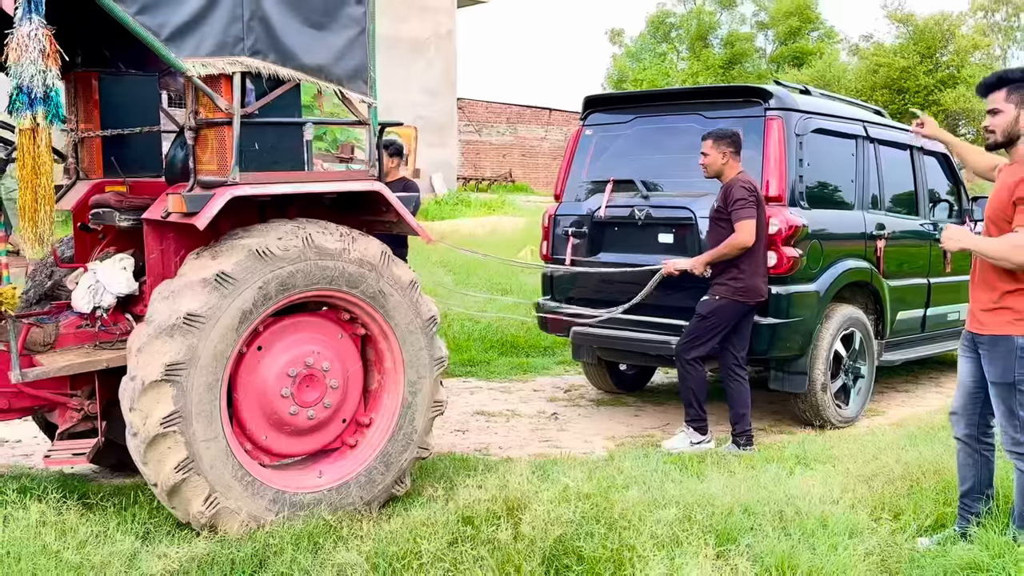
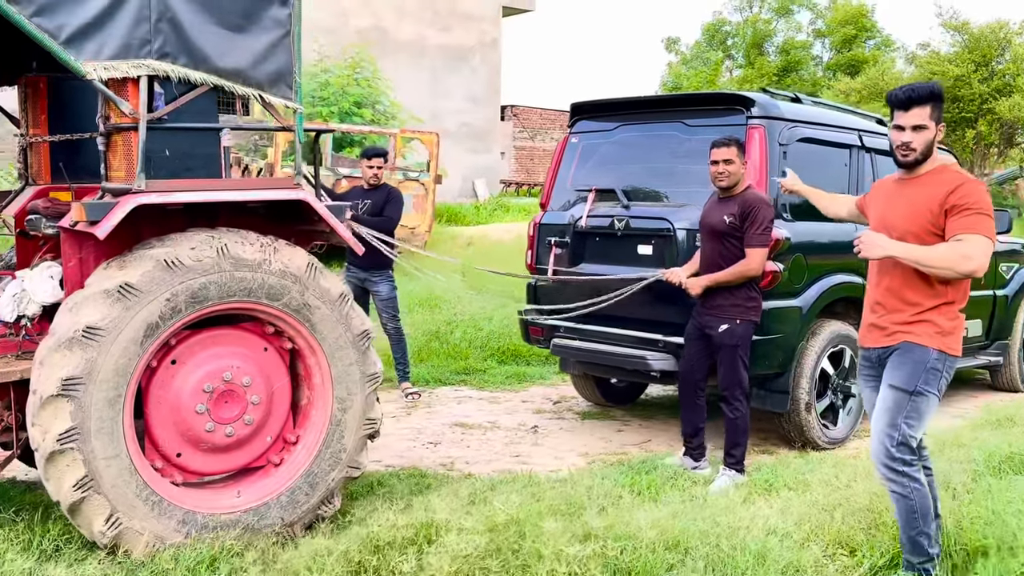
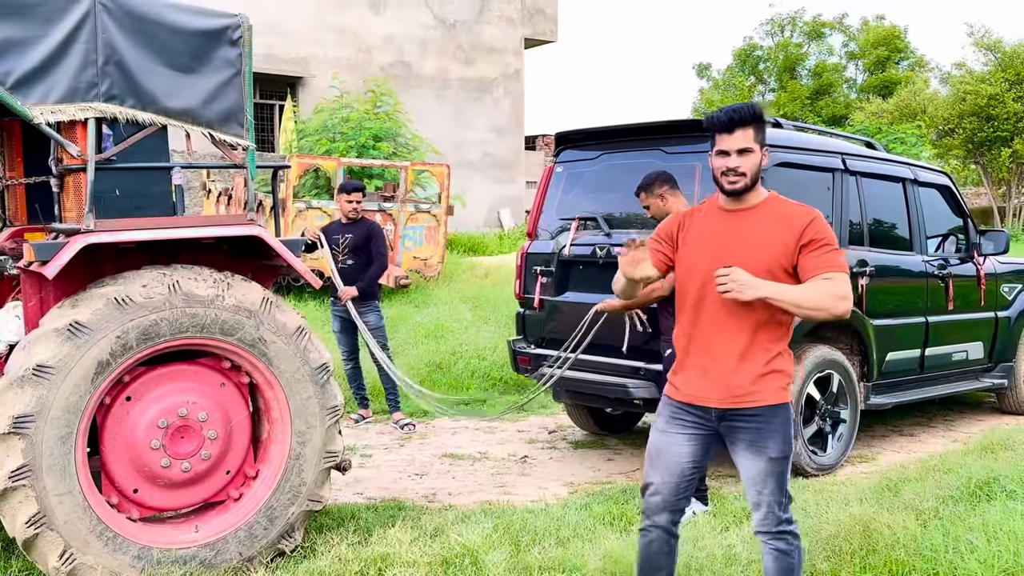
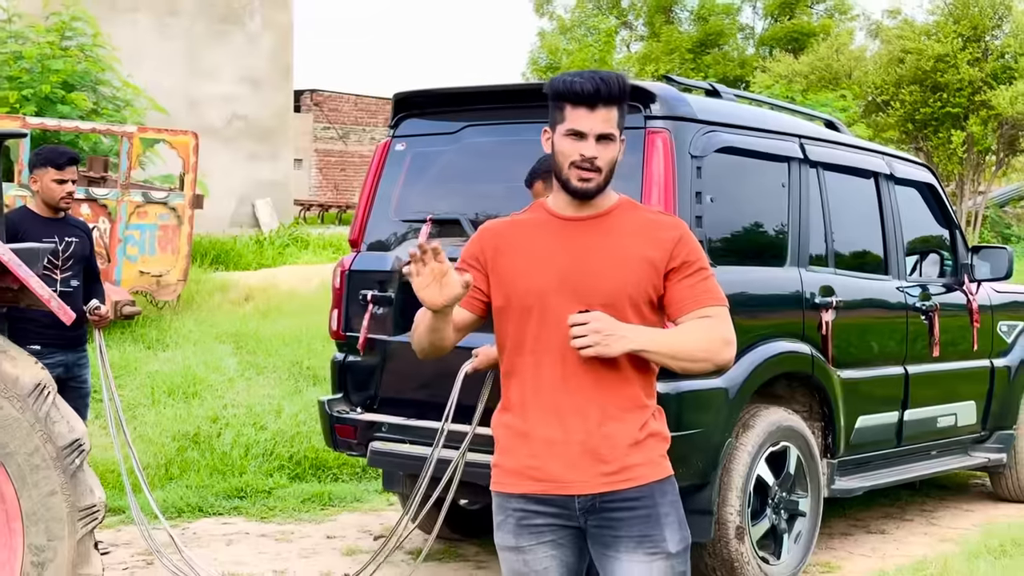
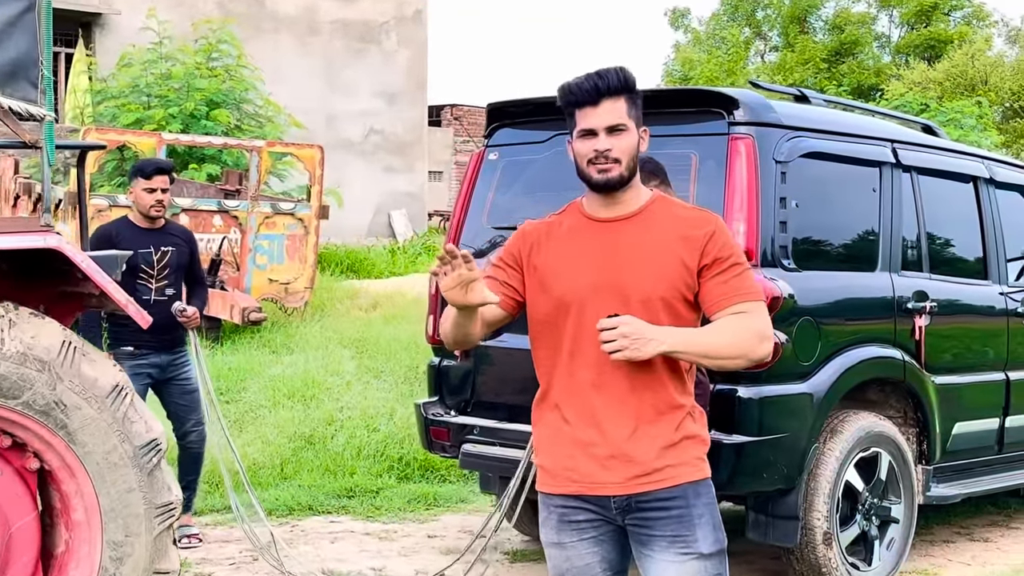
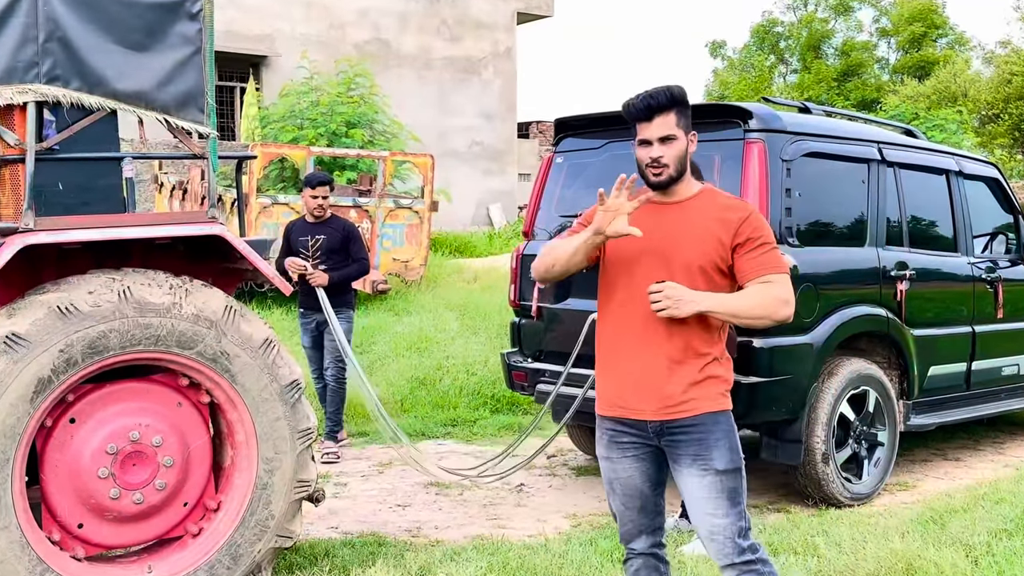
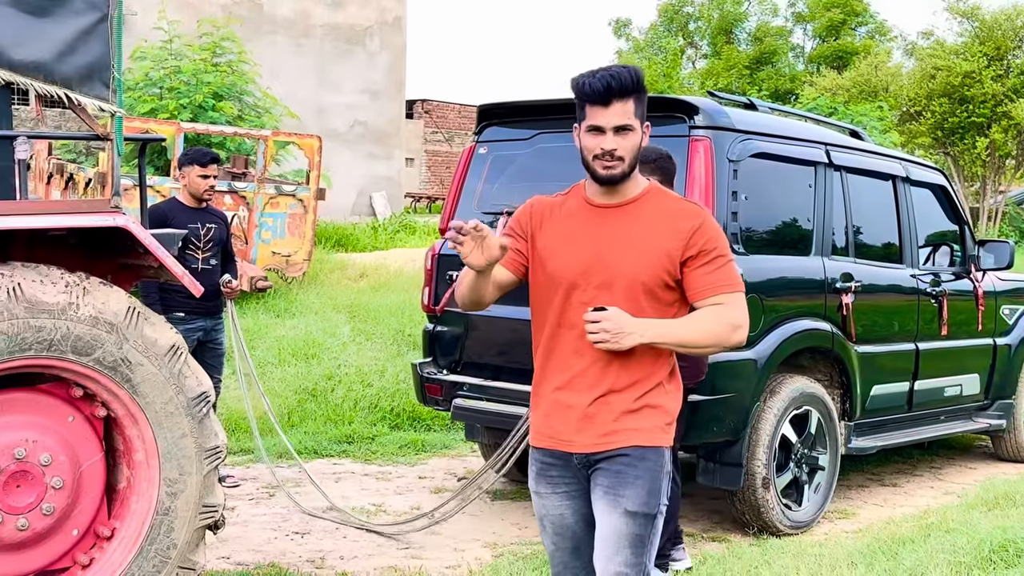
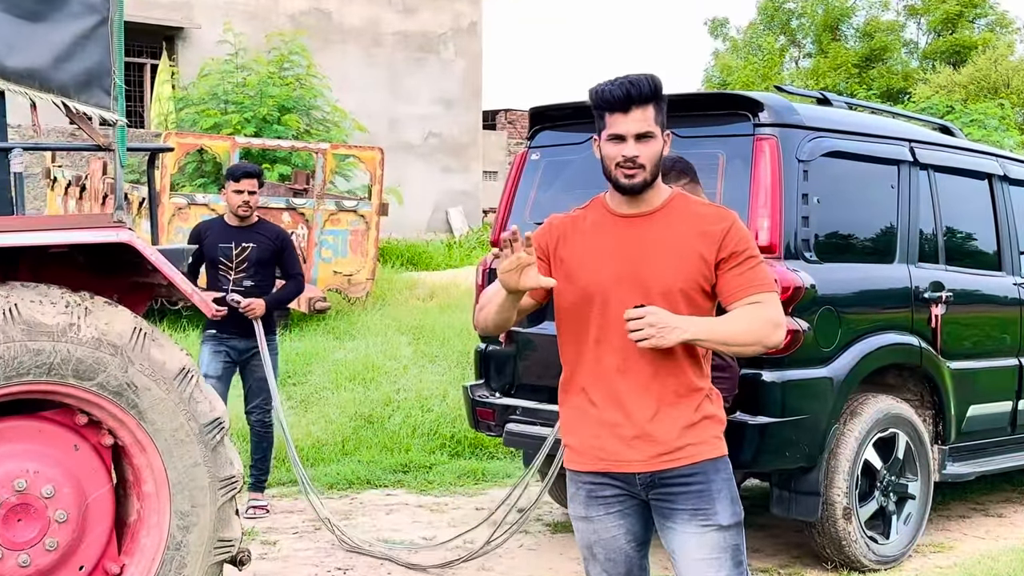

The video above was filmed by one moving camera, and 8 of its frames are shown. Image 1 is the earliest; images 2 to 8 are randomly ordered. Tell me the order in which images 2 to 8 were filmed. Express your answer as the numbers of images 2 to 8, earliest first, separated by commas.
2, 3, 6, 8, 5, 4, 7
